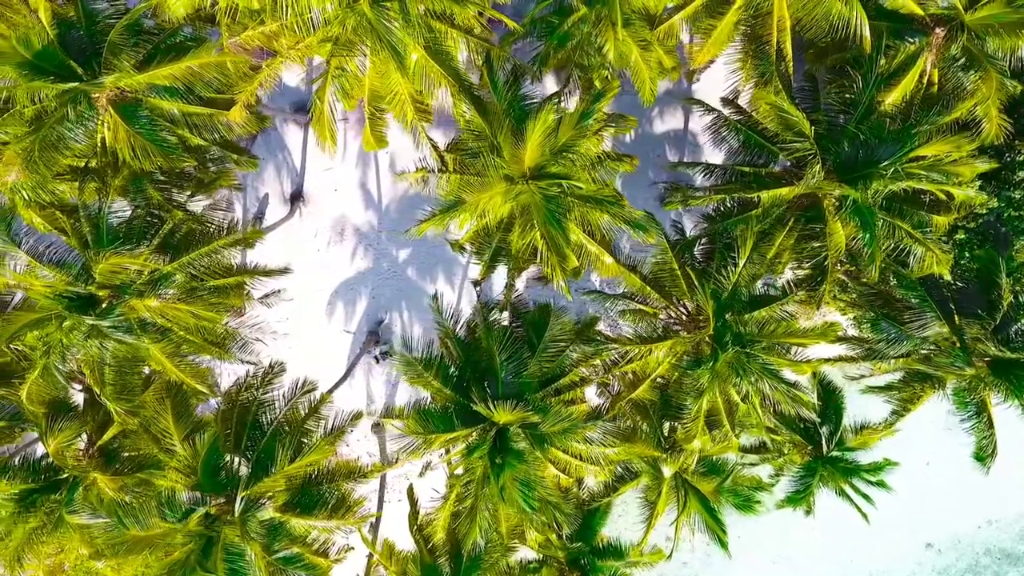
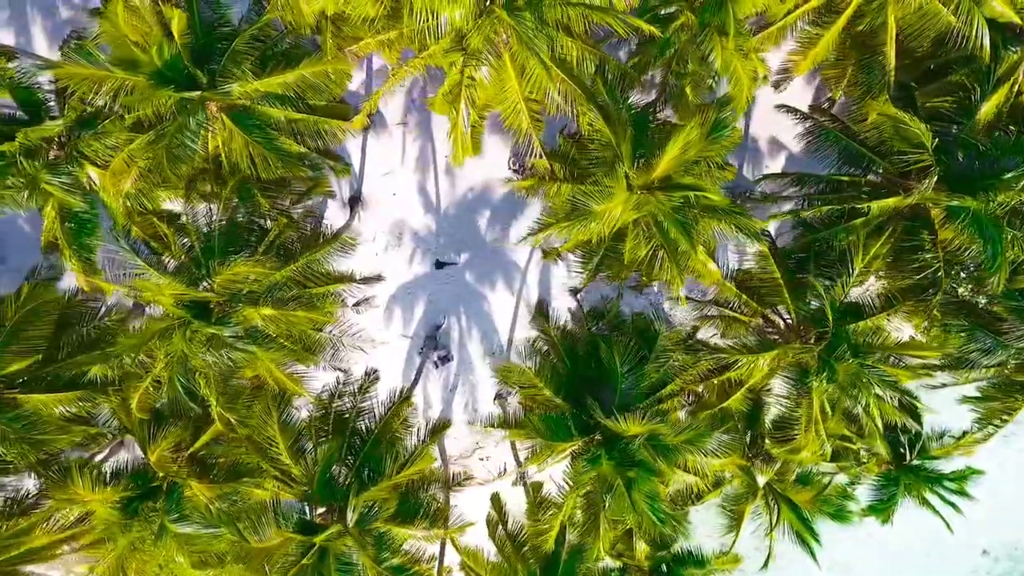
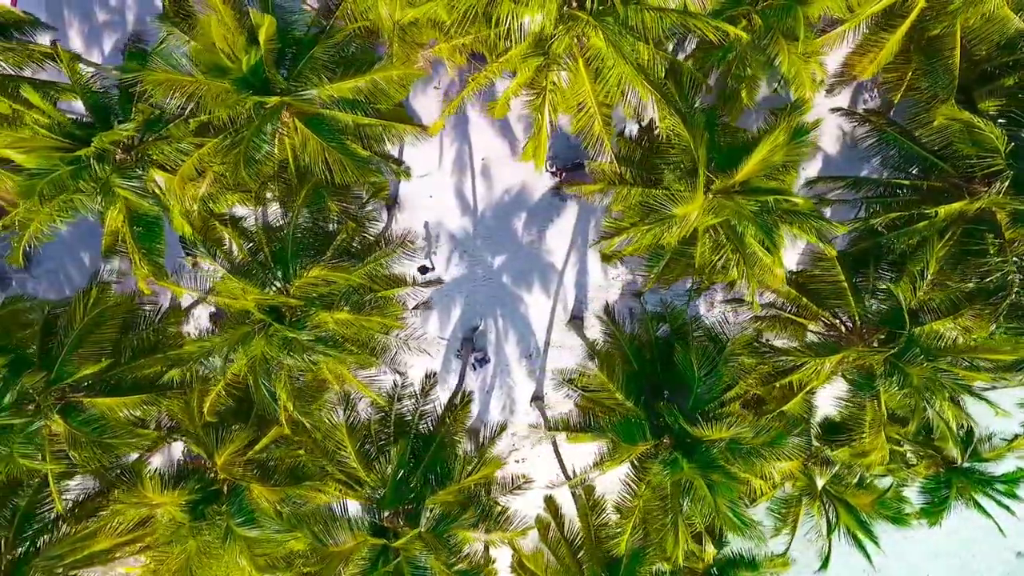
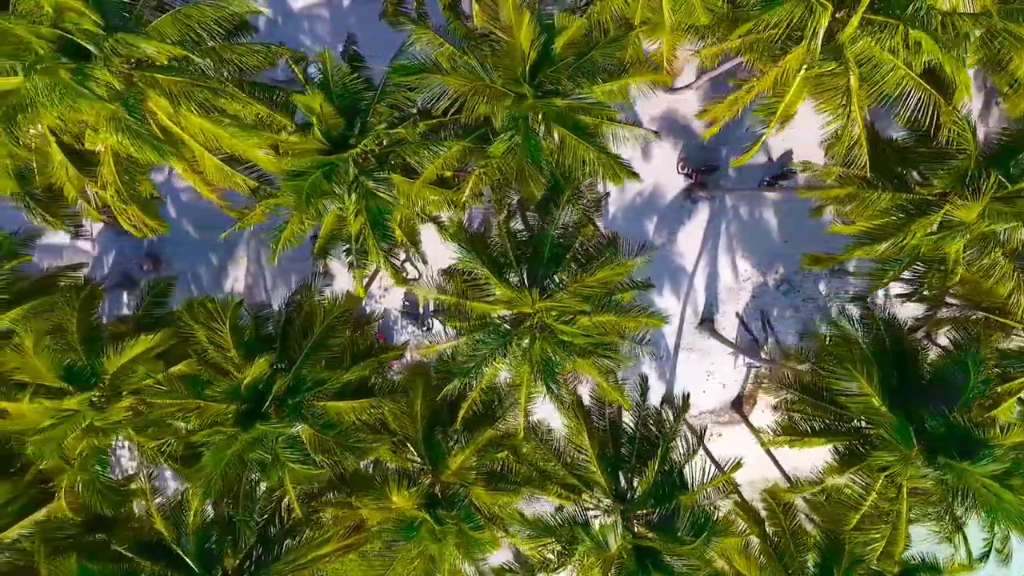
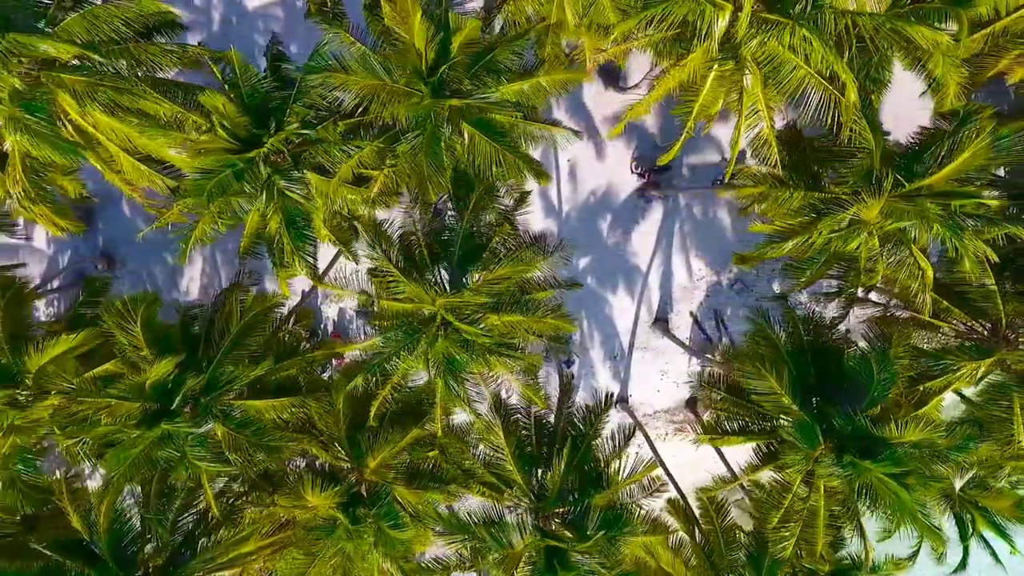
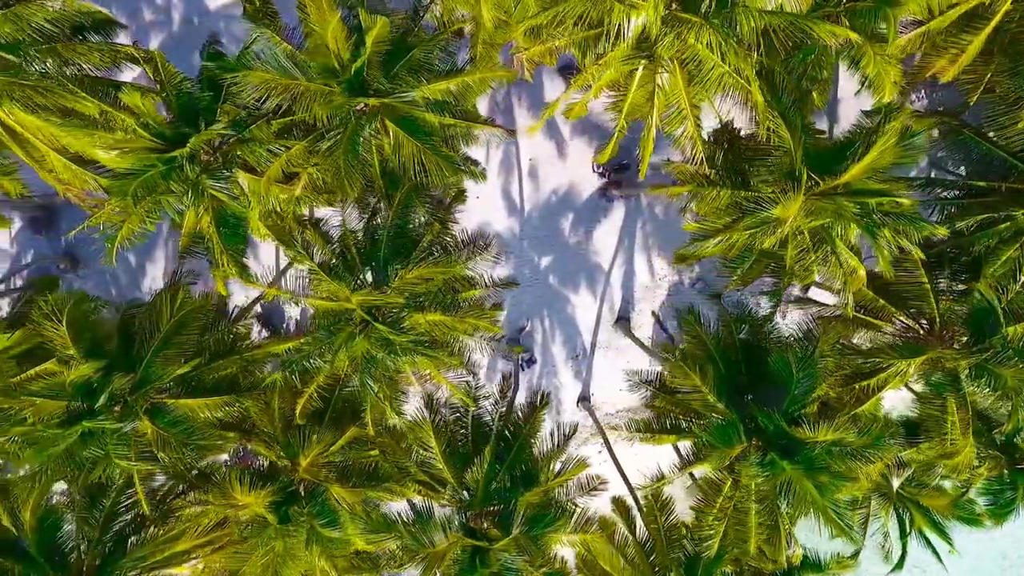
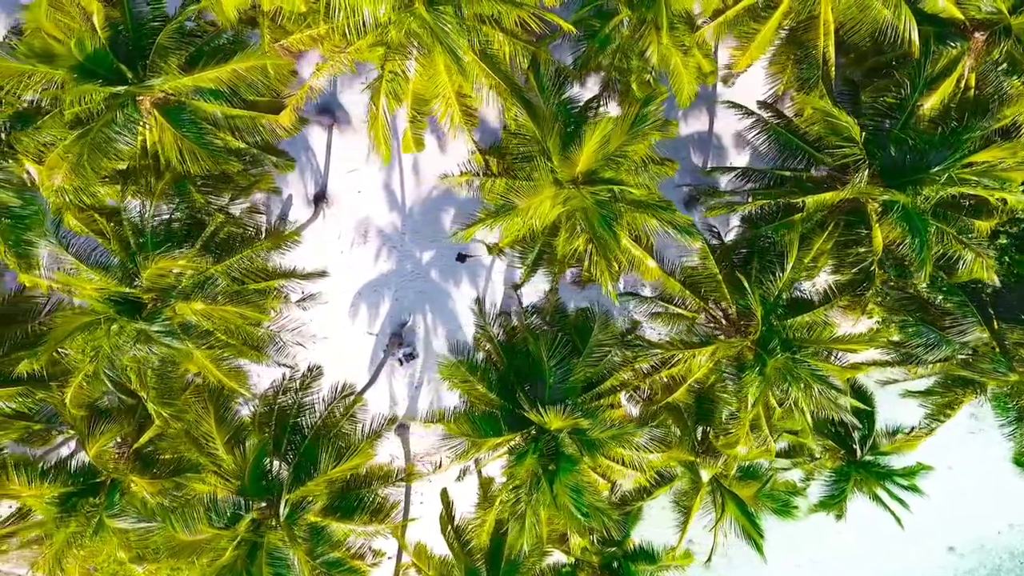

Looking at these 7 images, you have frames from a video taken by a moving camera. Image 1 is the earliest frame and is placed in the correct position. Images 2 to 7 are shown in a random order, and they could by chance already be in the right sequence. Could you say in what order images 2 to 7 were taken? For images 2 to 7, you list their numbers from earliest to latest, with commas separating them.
7, 2, 3, 6, 5, 4
